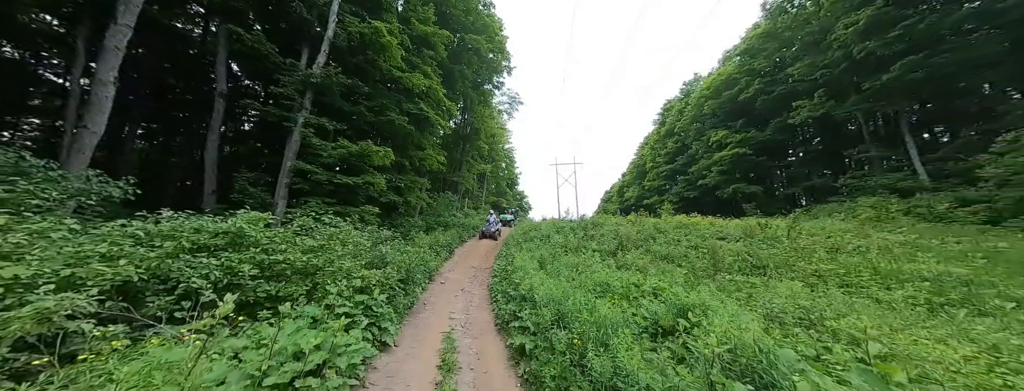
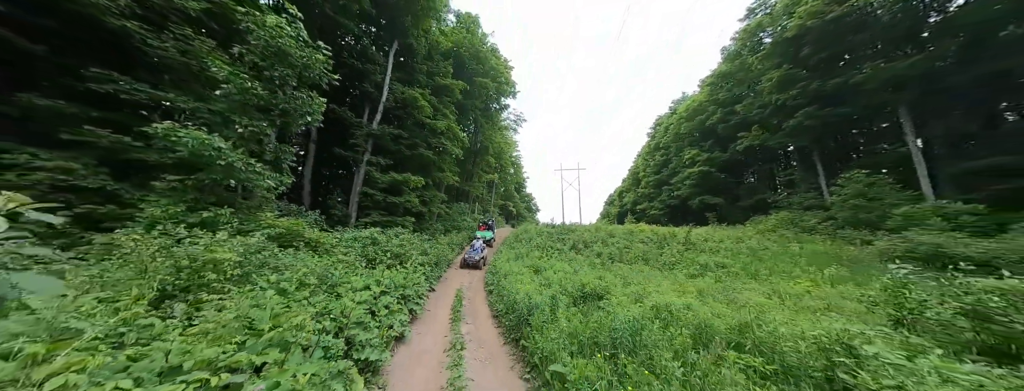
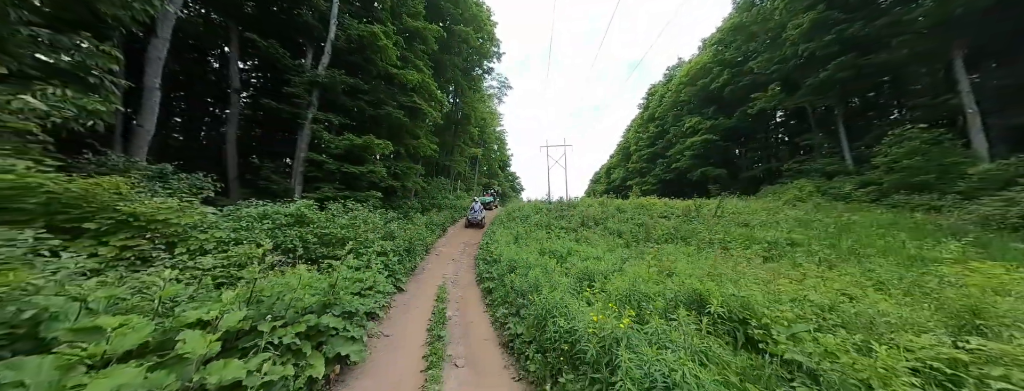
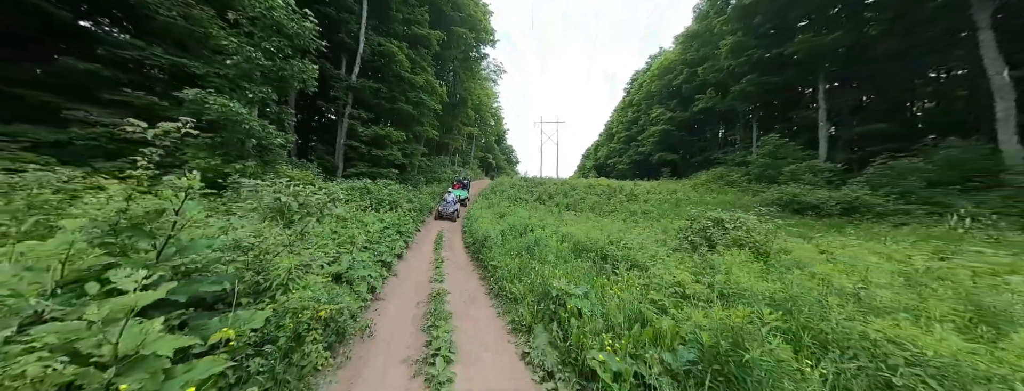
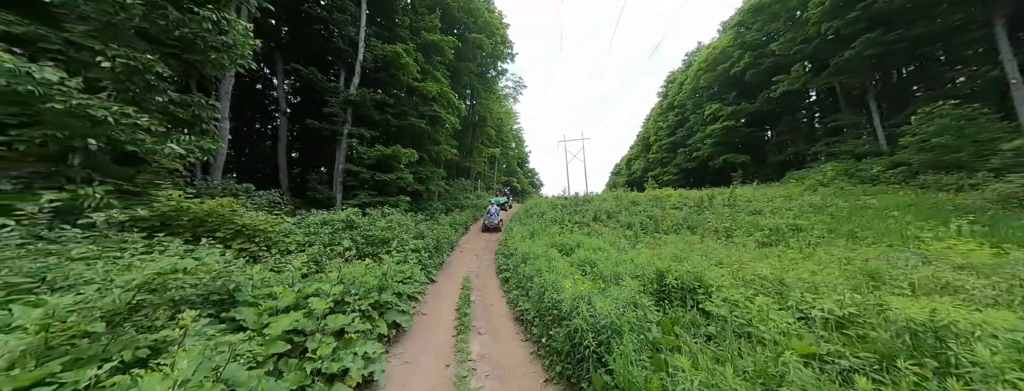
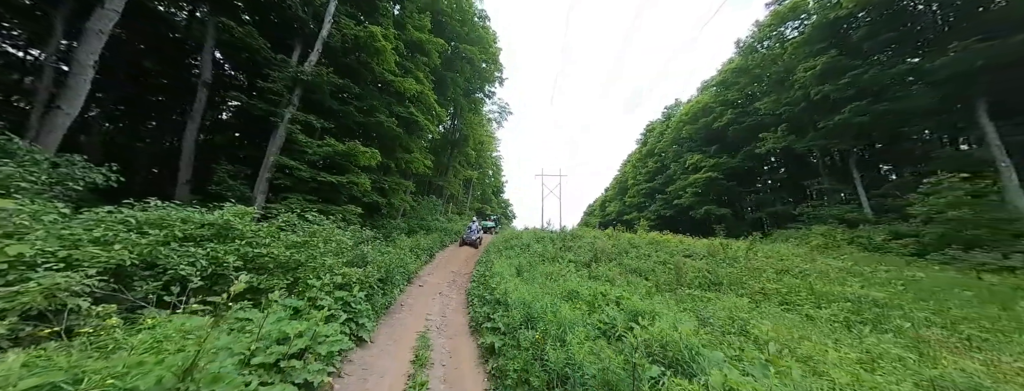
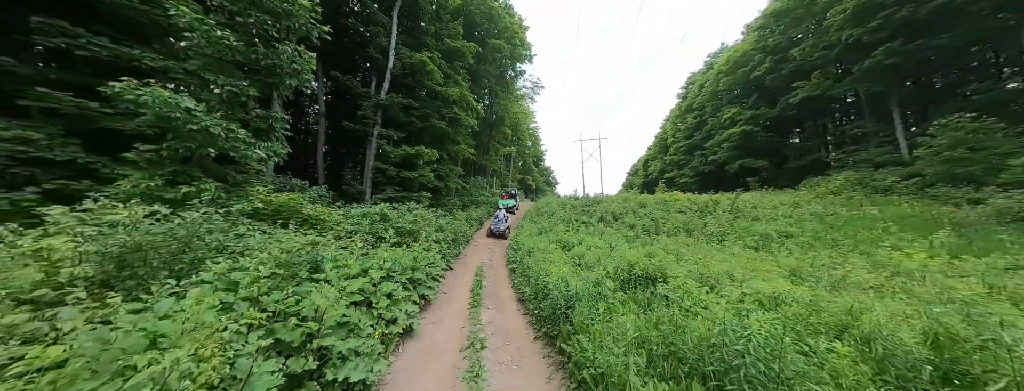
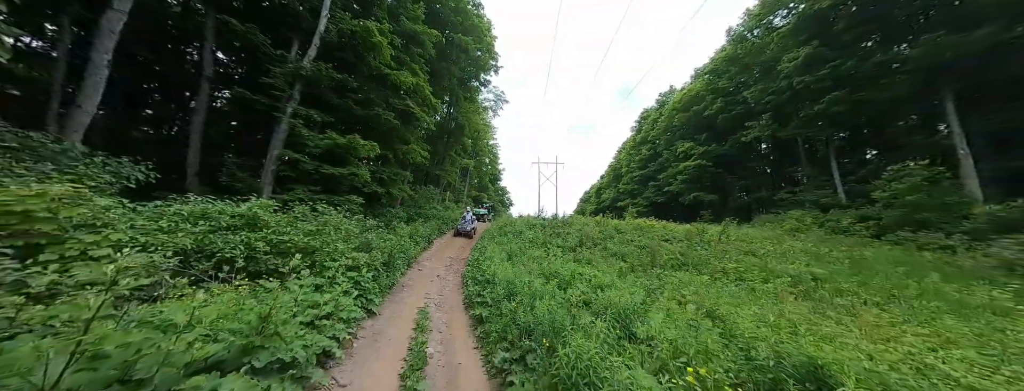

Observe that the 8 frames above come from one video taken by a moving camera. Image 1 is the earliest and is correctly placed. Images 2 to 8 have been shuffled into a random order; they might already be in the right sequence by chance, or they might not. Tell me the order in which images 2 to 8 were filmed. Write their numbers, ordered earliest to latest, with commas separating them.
6, 8, 3, 5, 7, 2, 4
